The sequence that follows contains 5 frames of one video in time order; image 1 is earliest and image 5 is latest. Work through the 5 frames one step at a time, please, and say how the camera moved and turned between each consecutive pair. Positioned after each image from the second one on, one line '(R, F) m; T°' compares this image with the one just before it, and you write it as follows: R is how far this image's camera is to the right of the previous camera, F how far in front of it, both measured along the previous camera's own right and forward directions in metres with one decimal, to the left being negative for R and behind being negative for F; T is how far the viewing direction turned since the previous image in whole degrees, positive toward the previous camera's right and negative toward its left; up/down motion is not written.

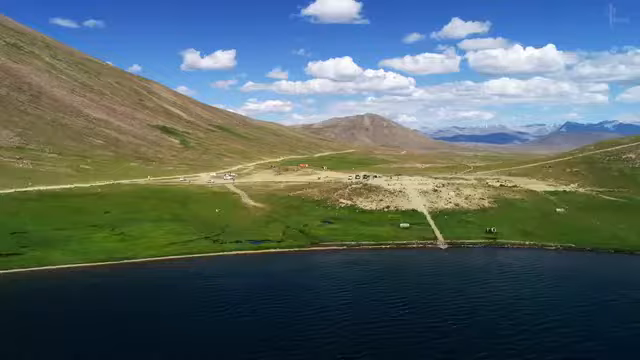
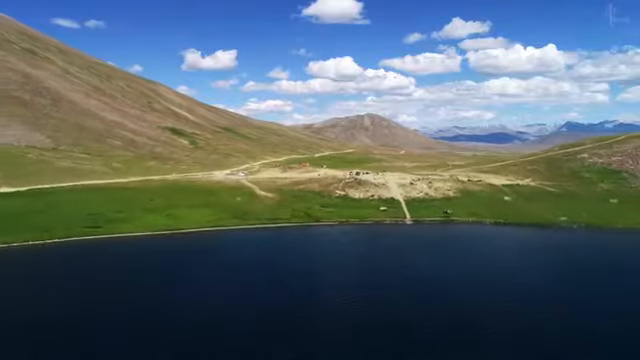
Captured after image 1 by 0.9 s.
(+0.2, -14.9) m; 0°
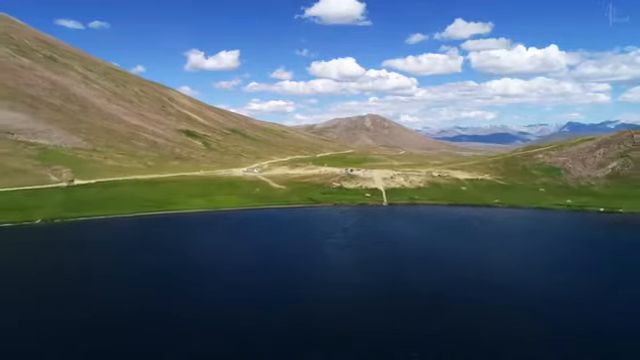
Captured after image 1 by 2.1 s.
(+0.2, -21.7) m; 0°
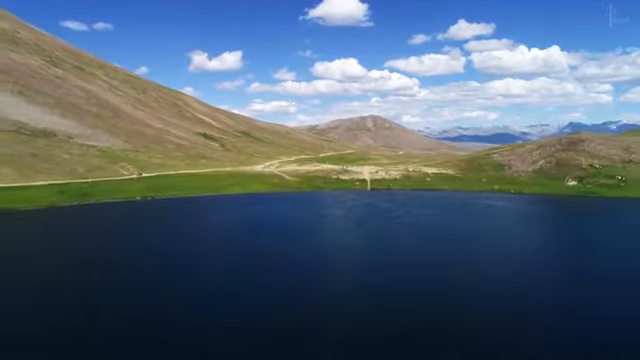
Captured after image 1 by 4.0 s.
(-0.1, -32.9) m; 0°
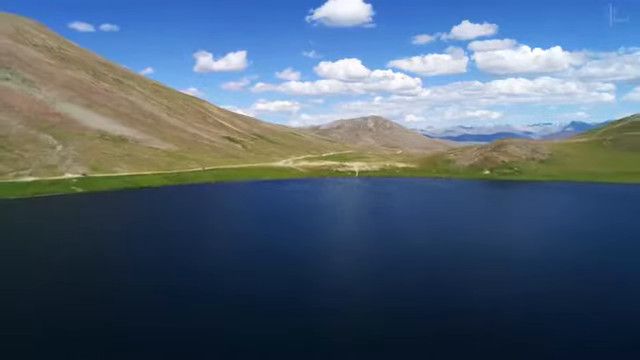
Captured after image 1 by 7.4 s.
(-0.2, -60.4) m; 0°
